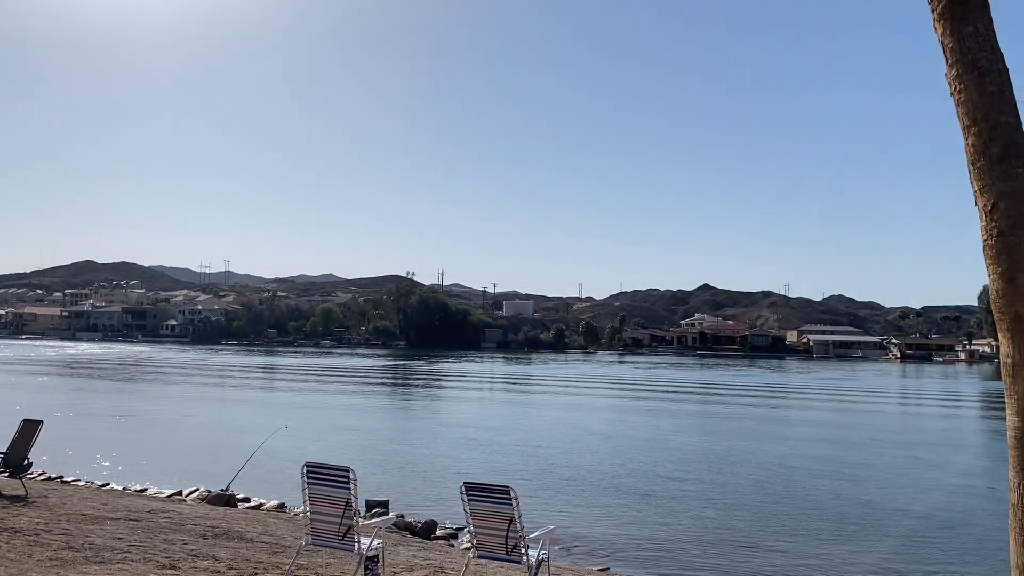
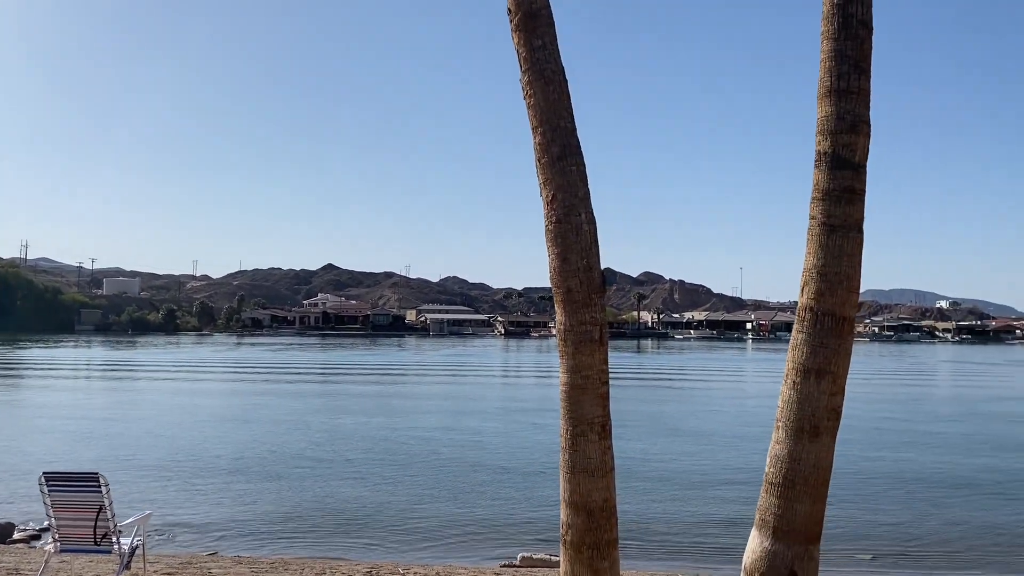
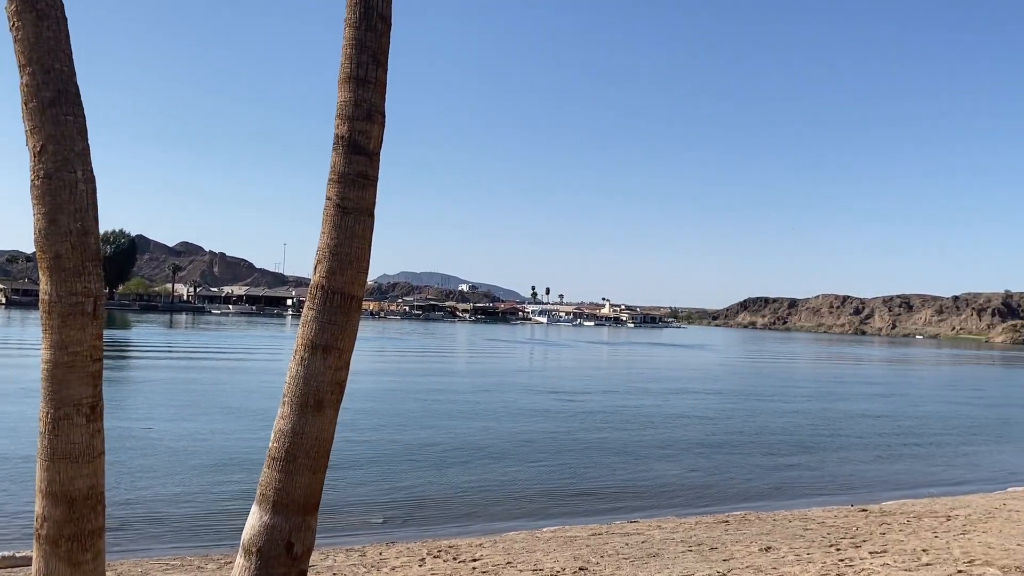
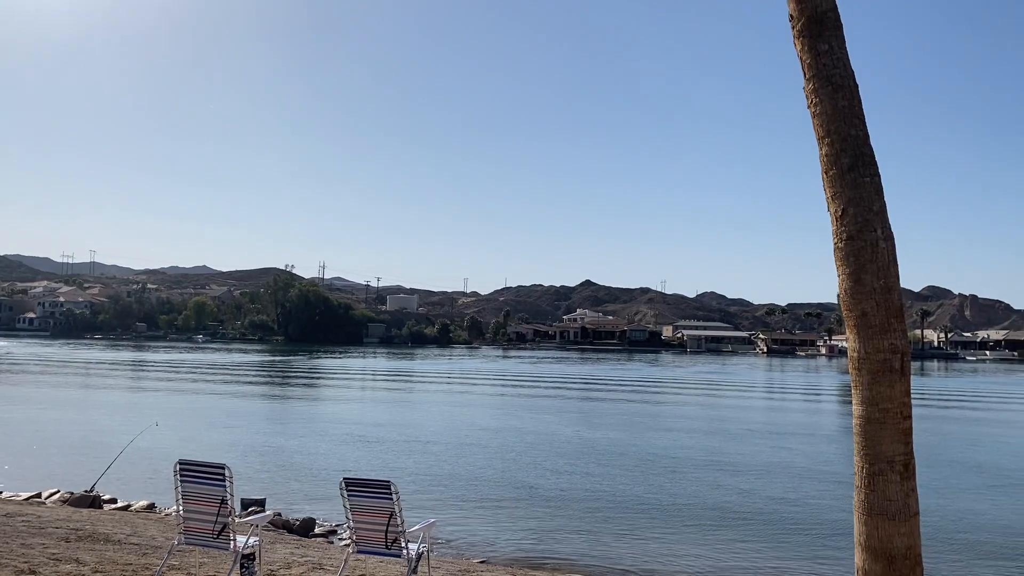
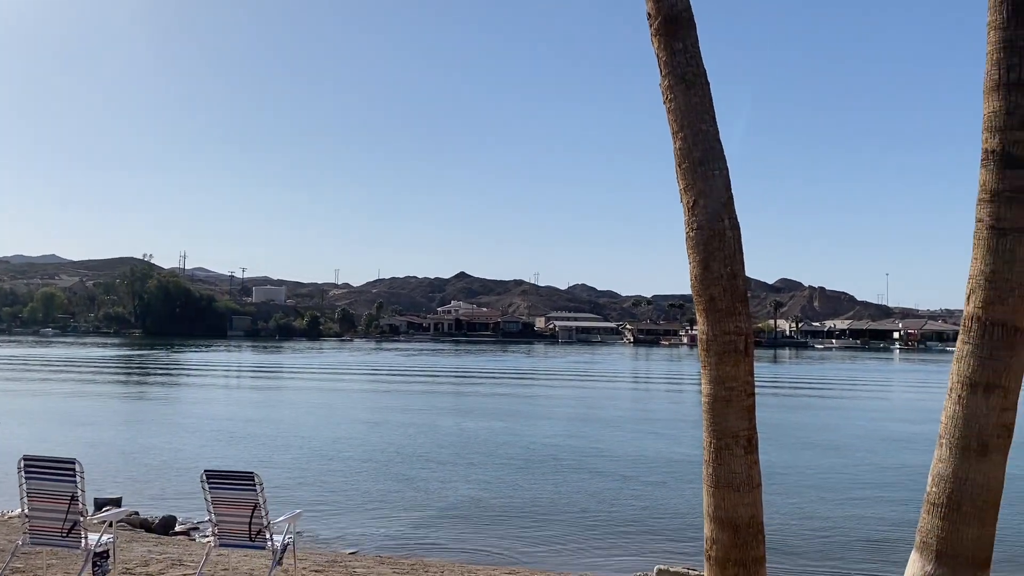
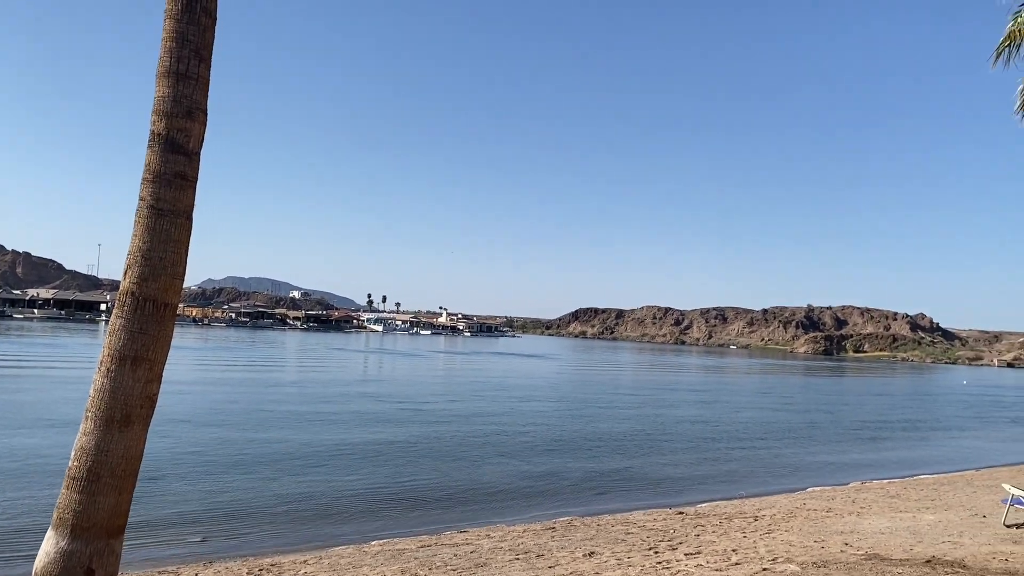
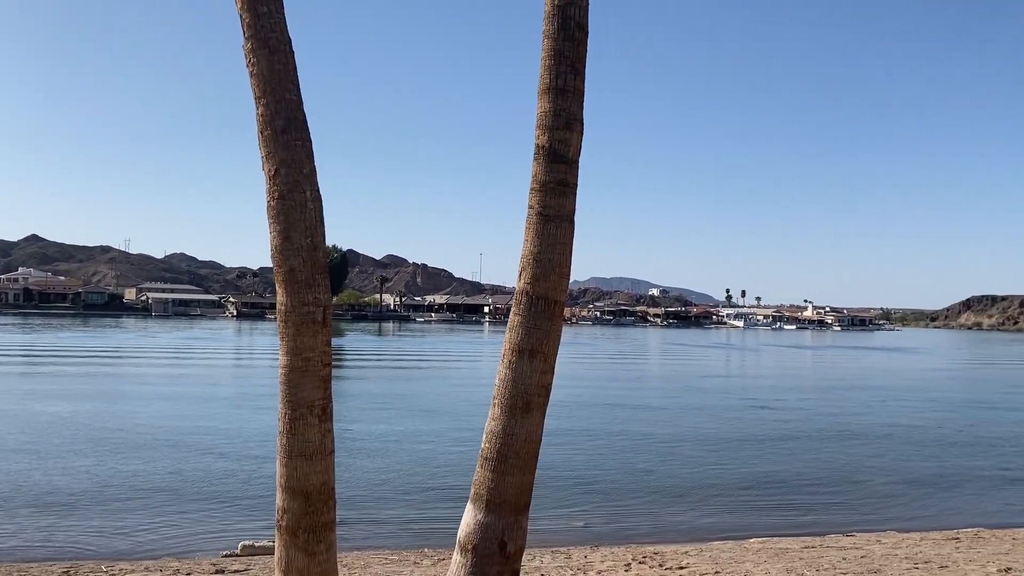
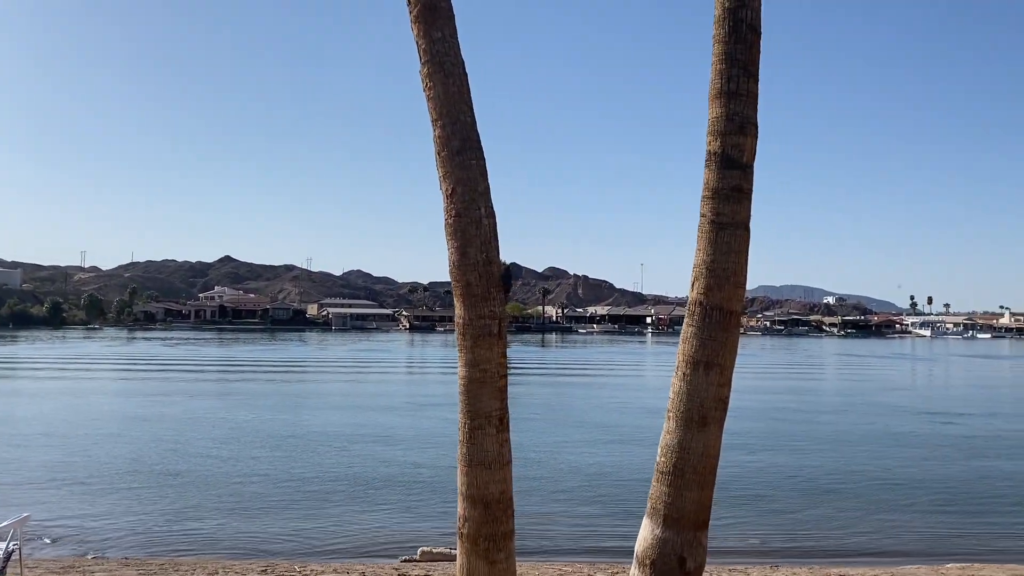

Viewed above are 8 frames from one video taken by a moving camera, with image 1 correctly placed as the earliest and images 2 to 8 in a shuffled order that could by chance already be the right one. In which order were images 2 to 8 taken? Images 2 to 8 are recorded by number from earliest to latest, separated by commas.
4, 5, 2, 8, 7, 3, 6
